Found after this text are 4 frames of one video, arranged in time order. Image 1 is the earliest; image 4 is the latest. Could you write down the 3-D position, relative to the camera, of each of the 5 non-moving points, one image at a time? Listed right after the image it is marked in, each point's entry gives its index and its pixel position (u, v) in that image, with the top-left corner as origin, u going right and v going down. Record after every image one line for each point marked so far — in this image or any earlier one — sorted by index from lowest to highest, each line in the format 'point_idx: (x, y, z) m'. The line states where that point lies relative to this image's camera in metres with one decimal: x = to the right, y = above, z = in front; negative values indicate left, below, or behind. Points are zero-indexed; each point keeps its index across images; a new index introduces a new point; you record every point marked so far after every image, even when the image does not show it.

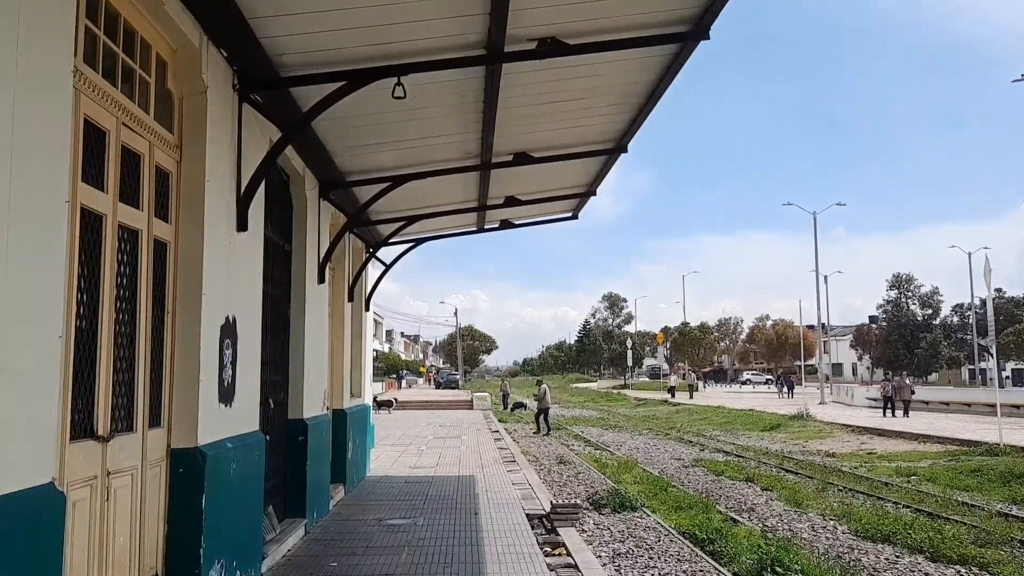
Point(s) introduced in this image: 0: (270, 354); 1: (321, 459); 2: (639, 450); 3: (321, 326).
0: (-2.0, -0.5, +7.1) m
1: (-1.8, -1.6, +8.3) m
2: (+2.5, -3.2, +17.3) m
3: (-1.9, -0.4, +8.6) m
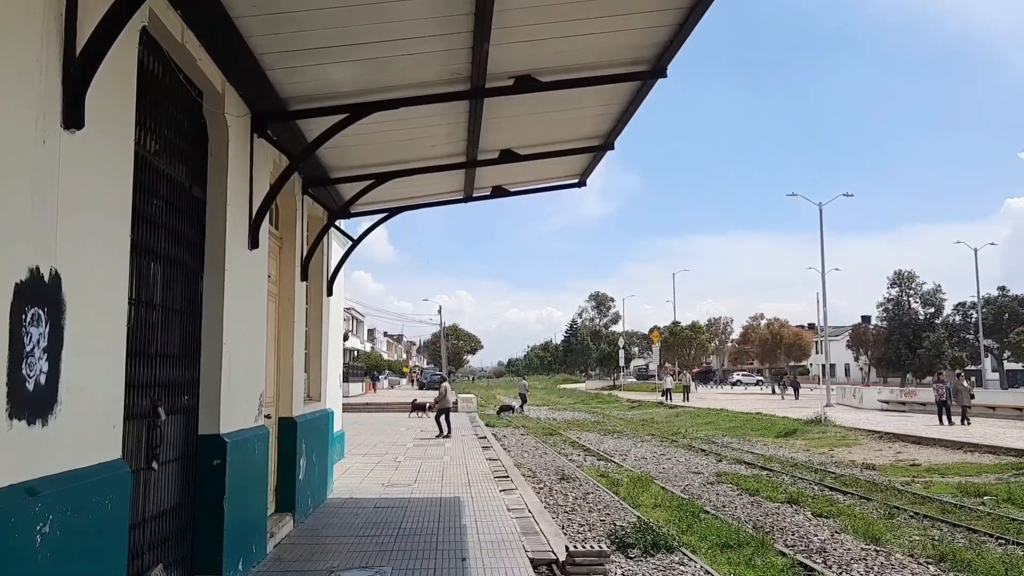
0: (-1.9, -0.3, +4.9) m
1: (-1.8, -1.4, +6.0) m
2: (+2.4, -3.0, +15.1) m
3: (-1.9, -0.1, +6.4) m
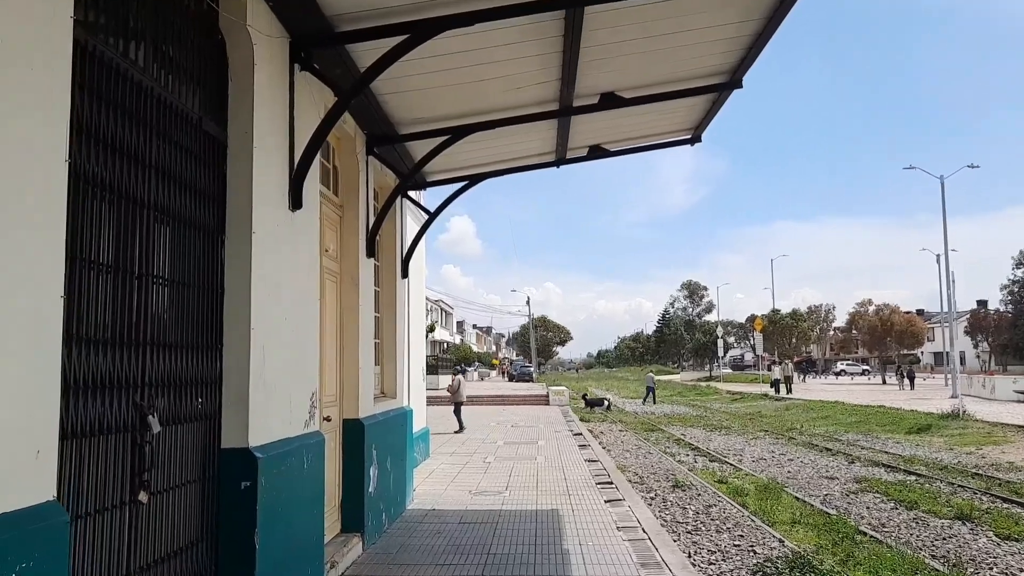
0: (-1.4, -0.2, +3.6) m
1: (-1.2, -1.2, +4.7) m
2: (+3.9, -2.7, +13.4) m
3: (-1.2, 0.0, +5.1) m
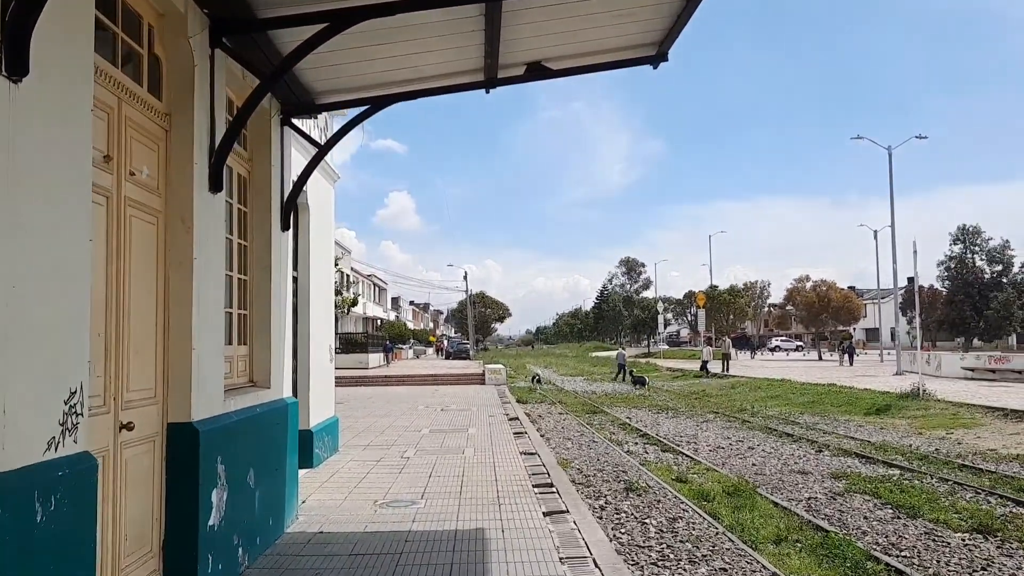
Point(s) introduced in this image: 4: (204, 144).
0: (-1.7, 0.0, +1.5) m
1: (-1.5, -1.0, +2.7) m
2: (+2.9, -2.2, +11.7) m
3: (-1.6, +0.3, +3.0) m
4: (-1.7, +0.8, +4.9) m
